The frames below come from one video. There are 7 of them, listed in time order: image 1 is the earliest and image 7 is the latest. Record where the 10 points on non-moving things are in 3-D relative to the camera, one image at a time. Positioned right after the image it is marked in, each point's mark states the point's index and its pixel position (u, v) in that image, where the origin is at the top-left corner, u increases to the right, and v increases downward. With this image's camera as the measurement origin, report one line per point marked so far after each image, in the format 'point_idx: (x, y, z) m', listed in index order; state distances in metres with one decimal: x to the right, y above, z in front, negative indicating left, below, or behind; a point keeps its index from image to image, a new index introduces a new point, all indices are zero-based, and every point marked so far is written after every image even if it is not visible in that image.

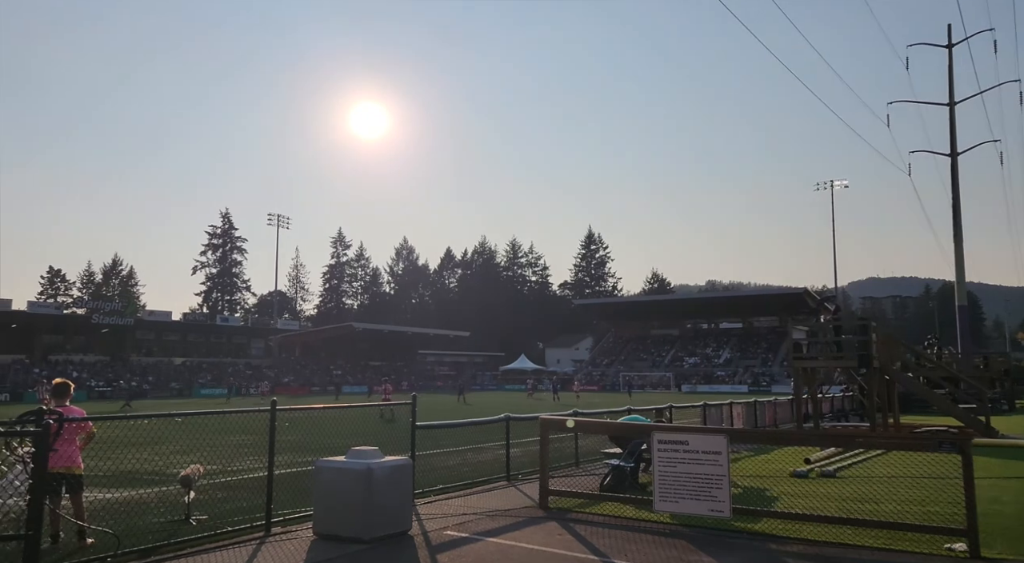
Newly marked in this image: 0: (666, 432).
0: (+1.9, -1.9, +9.8) m
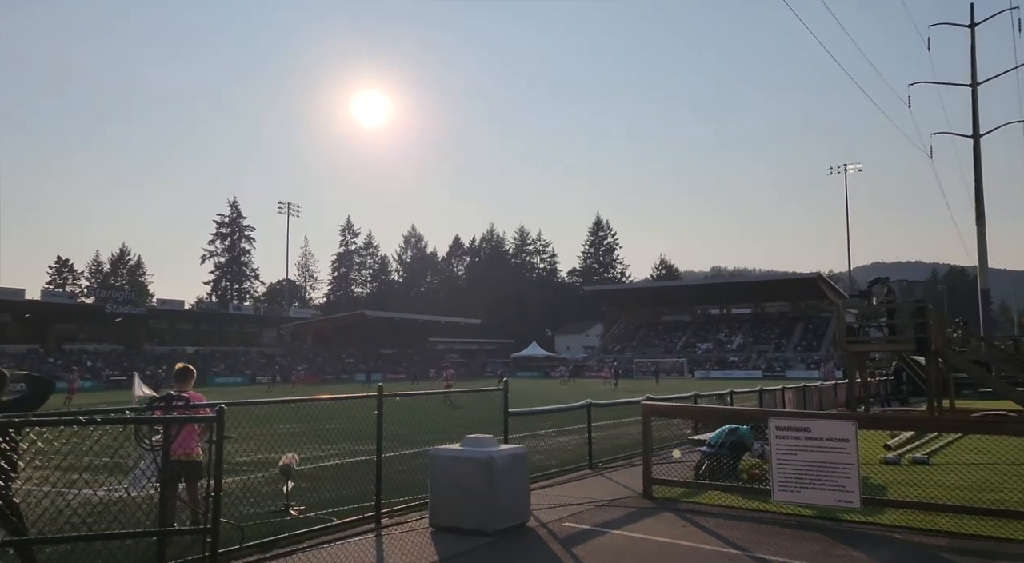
0: (+3.2, -1.6, +9.4) m
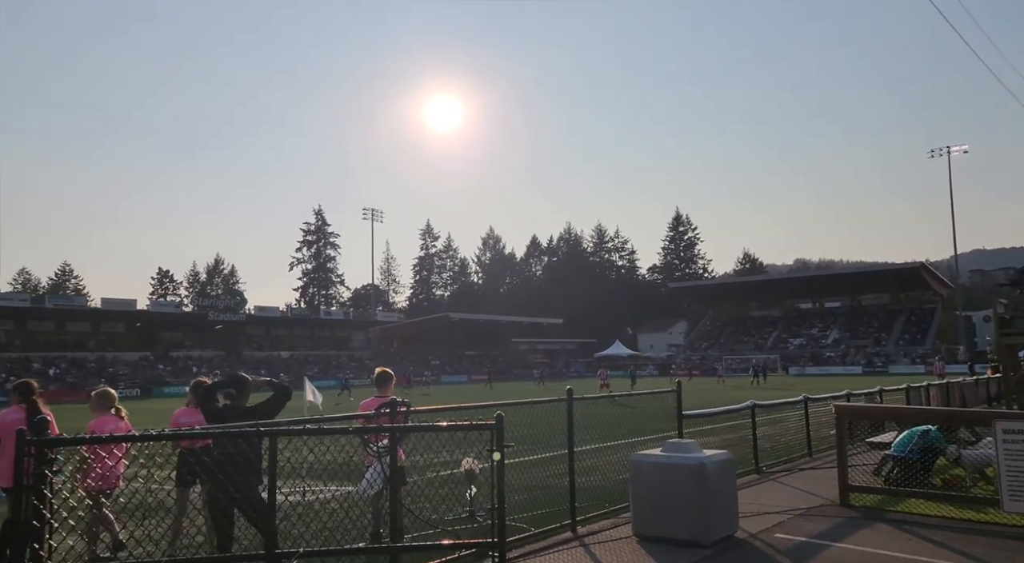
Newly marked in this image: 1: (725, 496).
0: (+5.4, -1.5, +8.6) m
1: (+2.2, -2.2, +8.1) m
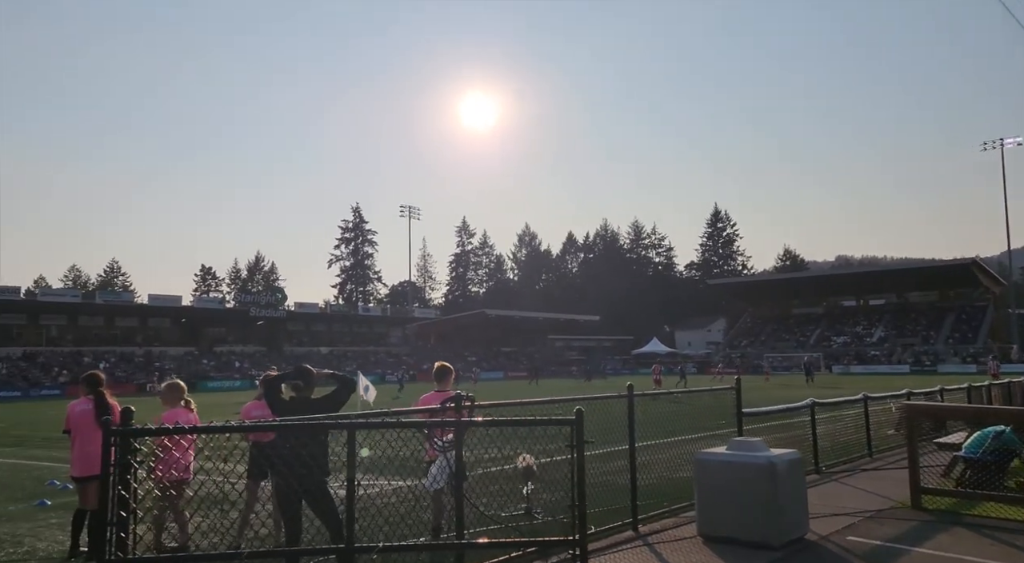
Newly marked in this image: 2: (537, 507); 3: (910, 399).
0: (+6.1, -1.4, +8.1) m
1: (+2.8, -2.1, +7.8) m
2: (+0.3, -2.6, +9.3) m
3: (+8.0, -2.4, +15.9) m
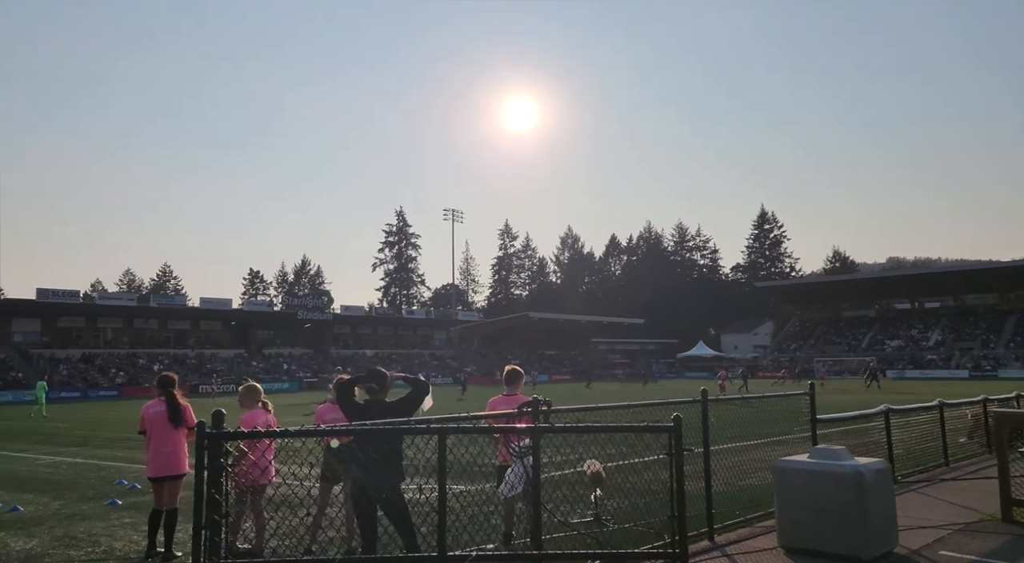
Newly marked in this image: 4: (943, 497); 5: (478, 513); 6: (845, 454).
0: (+6.8, -1.4, +7.6) m
1: (+3.5, -2.1, +7.4) m
2: (+1.0, -2.7, +9.0) m
3: (+9.1, -2.4, +15.3) m
4: (+5.8, -2.9, +10.8) m
5: (-0.3, -2.2, +7.7) m
6: (+3.2, -1.7, +7.6) m
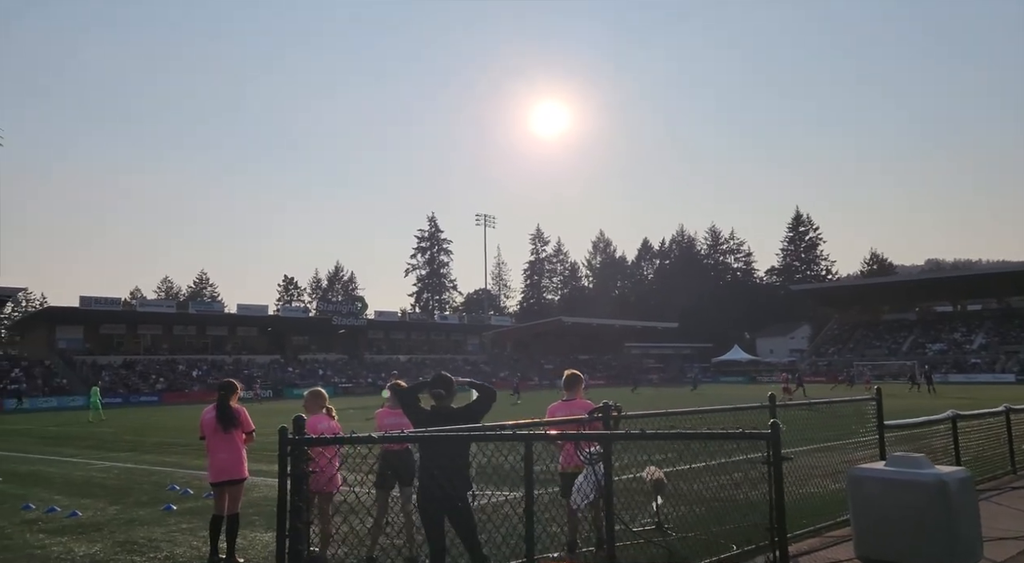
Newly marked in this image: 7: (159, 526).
0: (+7.3, -1.4, +7.1) m
1: (+4.1, -2.1, +7.0) m
2: (+1.7, -2.7, +8.7) m
3: (+10.0, -2.4, +14.6) m
4: (+6.5, -2.9, +10.3) m
5: (+0.3, -2.2, +7.4) m
6: (+3.8, -1.6, +7.3) m
7: (-3.9, -2.7, +8.8) m
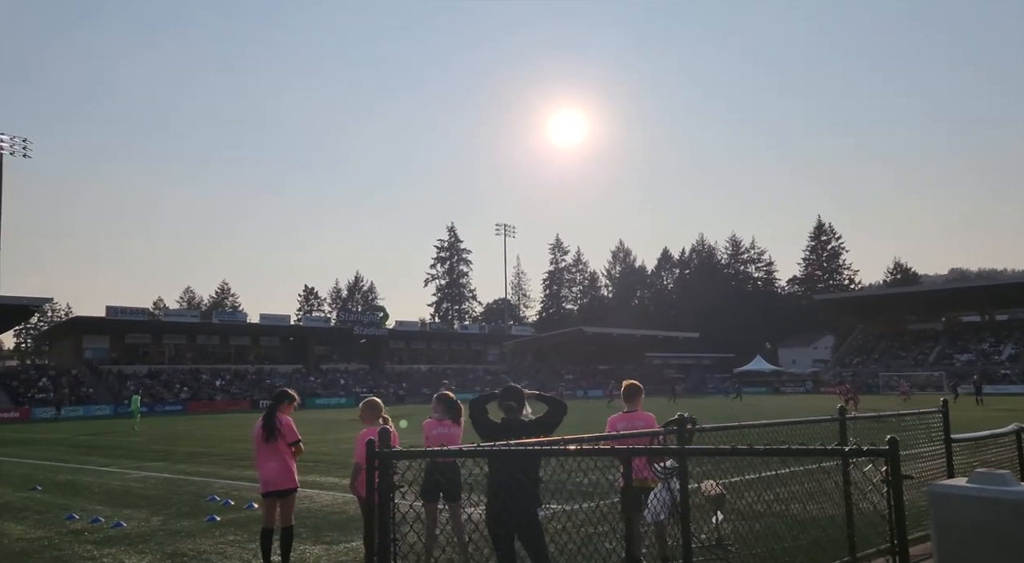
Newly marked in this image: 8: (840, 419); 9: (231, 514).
0: (+7.9, -1.4, +6.6) m
1: (+4.6, -2.1, +6.6) m
2: (+2.3, -2.7, +8.3) m
3: (+10.7, -2.5, +14.1) m
4: (+7.1, -3.0, +9.8) m
5: (+0.8, -2.3, +7.1) m
6: (+4.3, -1.7, +6.8) m
7: (-3.4, -2.8, +8.5) m
8: (+3.2, -1.3, +7.7) m
9: (-3.6, -2.9, +9.8) m
